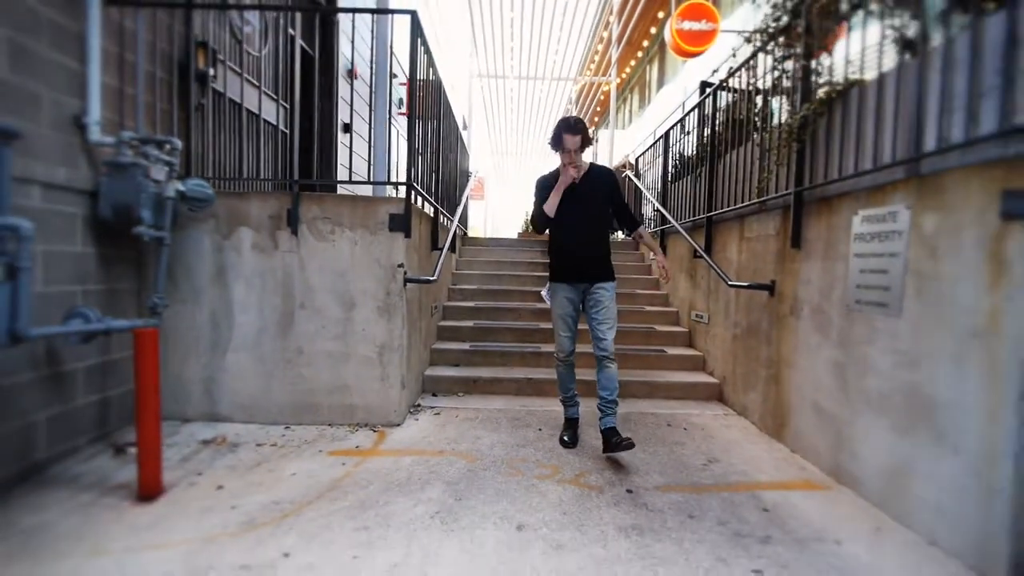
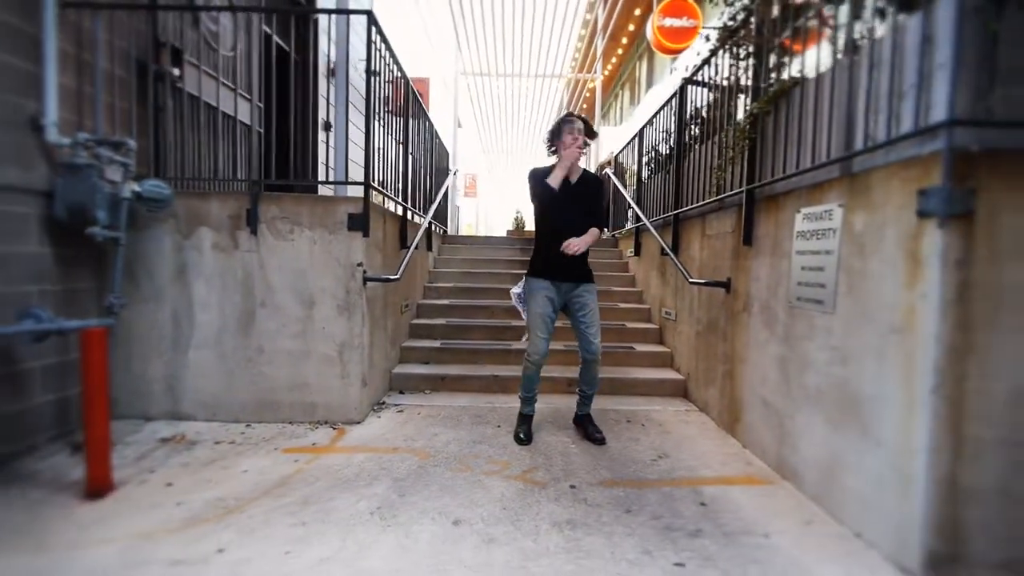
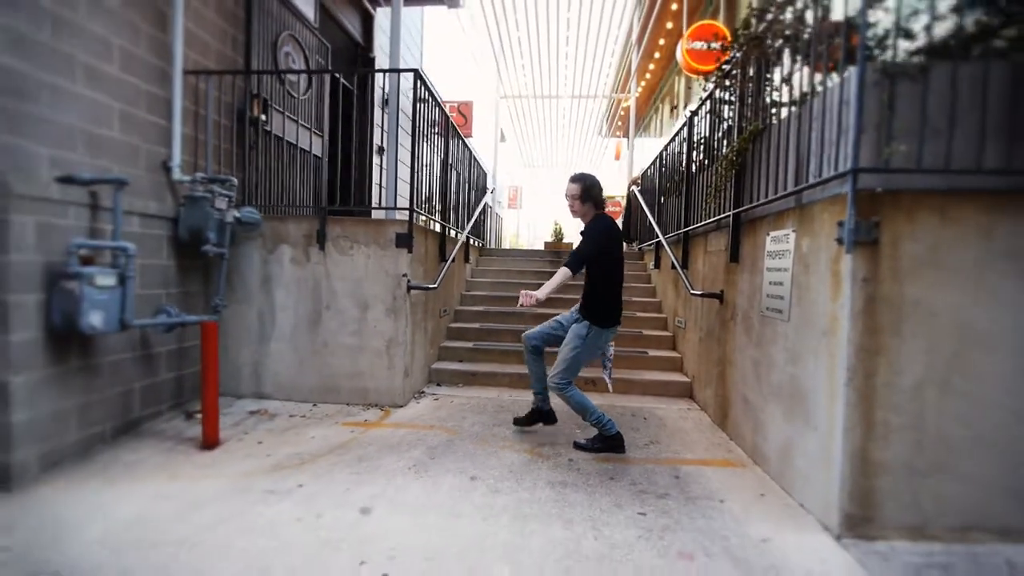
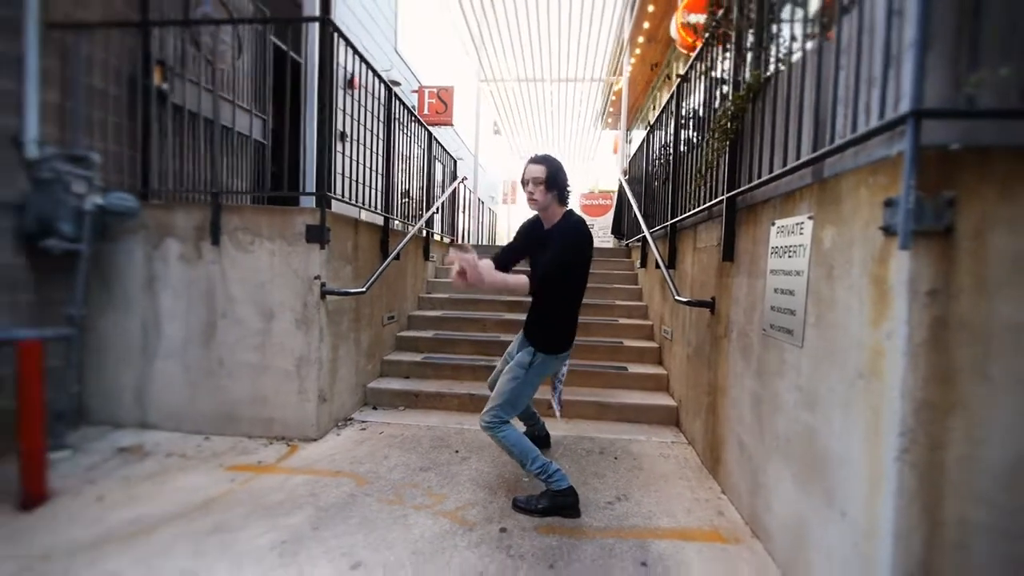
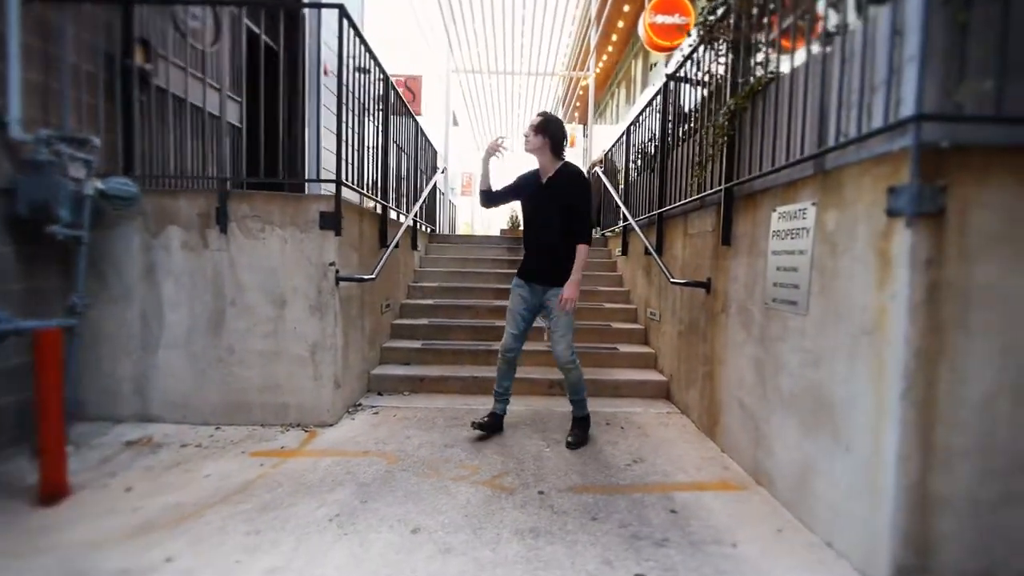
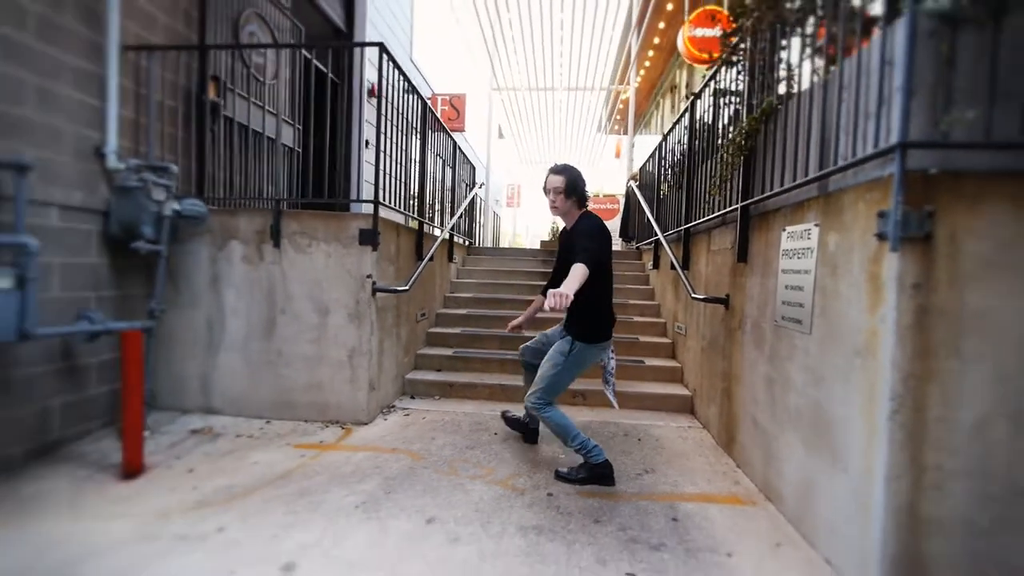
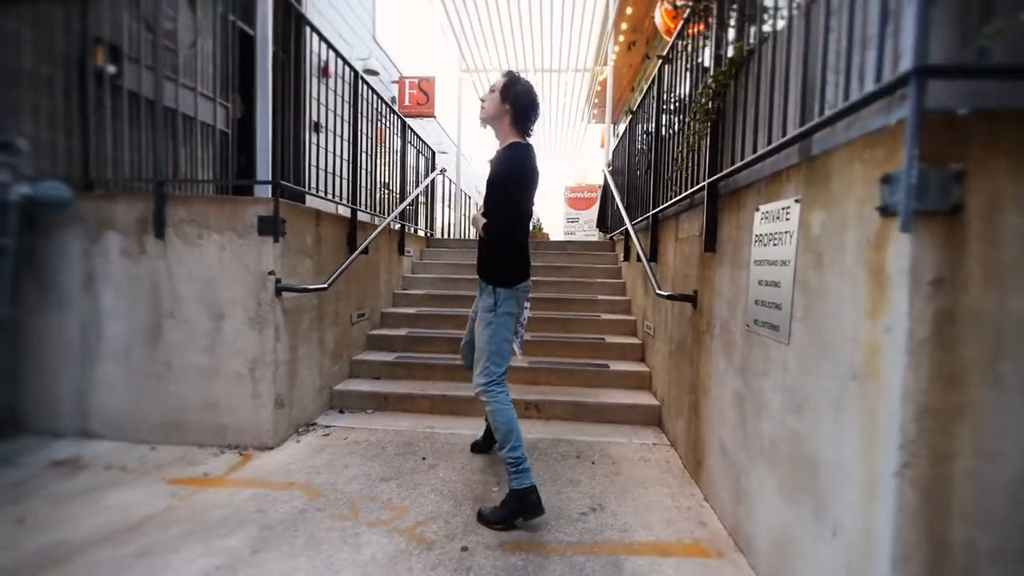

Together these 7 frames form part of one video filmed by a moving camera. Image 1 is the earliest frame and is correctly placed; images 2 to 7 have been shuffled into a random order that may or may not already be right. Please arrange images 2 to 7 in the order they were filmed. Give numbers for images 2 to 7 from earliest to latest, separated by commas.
2, 5, 7, 4, 6, 3
